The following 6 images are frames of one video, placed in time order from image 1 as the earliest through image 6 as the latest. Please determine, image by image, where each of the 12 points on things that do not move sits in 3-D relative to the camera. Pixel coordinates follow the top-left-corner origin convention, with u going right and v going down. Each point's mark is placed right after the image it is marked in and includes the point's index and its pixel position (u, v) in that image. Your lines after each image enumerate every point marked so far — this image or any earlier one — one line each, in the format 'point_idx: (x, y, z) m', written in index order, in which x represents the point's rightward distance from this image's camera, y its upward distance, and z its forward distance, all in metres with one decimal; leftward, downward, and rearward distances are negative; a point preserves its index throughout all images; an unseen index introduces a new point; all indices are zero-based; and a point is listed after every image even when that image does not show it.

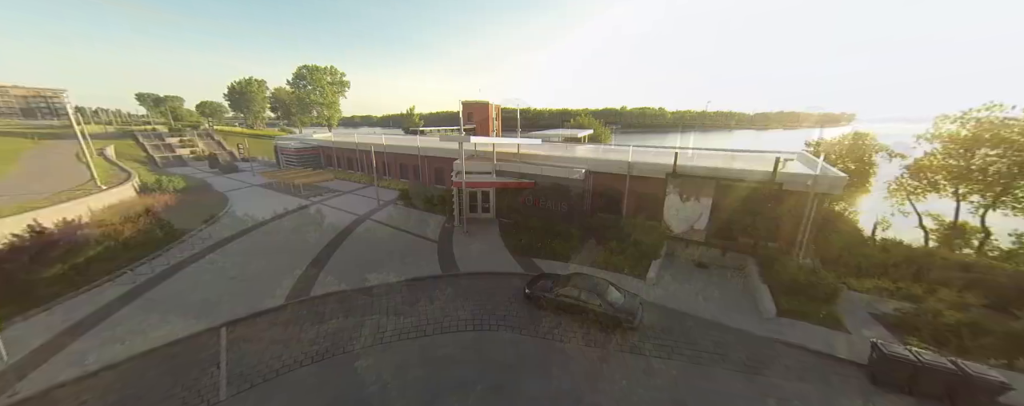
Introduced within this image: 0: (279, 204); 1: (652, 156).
0: (-16.8, -0.1, +19.1) m
1: (+8.2, +2.6, +15.6) m
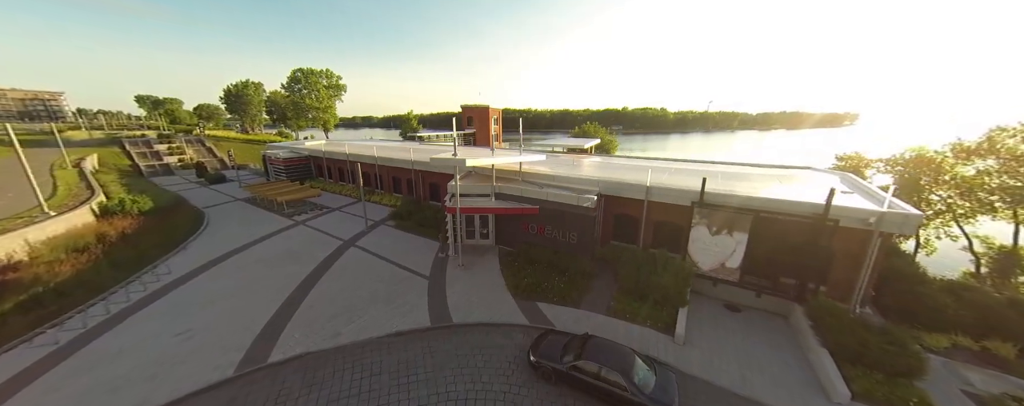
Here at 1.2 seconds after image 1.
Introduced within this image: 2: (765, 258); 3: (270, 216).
0: (-16.7, -1.4, +17.5) m
1: (+8.3, +1.3, +13.9) m
2: (+9.3, -2.0, +9.7) m
3: (-17.3, -1.0, +18.9) m
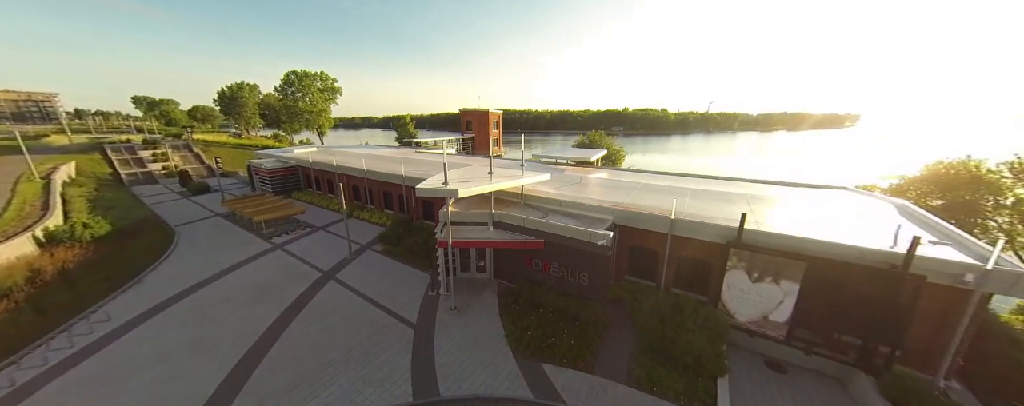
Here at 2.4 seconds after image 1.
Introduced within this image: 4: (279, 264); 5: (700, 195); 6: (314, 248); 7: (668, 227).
0: (-16.7, -2.7, +15.7) m
1: (+8.3, 0.0, +12.2) m
2: (+9.3, -3.3, +8.0) m
3: (-17.3, -2.3, +17.2) m
4: (-12.3, -3.2, +14.0) m
5: (+9.7, +0.4, +13.6) m
6: (-11.8, -2.7, +15.8) m
7: (+5.9, -0.9, +10.0) m
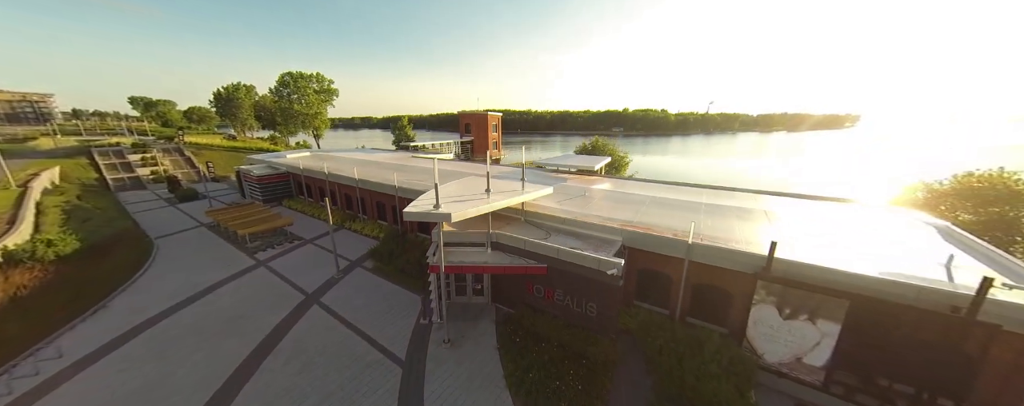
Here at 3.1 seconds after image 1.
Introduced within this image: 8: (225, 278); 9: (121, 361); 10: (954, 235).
0: (-16.7, -3.5, +14.7) m
1: (+8.3, -0.7, +11.2) m
2: (+9.3, -4.1, +7.0) m
3: (-17.3, -3.0, +16.1) m
4: (-12.3, -4.0, +13.0) m
5: (+9.6, -0.4, +12.6) m
6: (-11.8, -3.5, +14.8) m
7: (+5.9, -1.7, +9.0) m
8: (-14.7, -3.8, +13.6) m
9: (-12.9, -5.2, +8.8) m
10: (+16.6, -1.2, +9.9) m
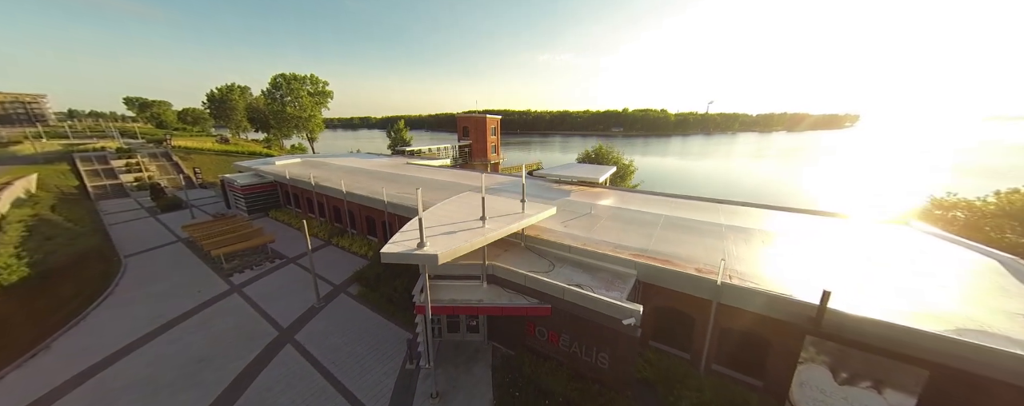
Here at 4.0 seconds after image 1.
0: (-16.7, -4.5, +13.4) m
1: (+8.2, -1.7, +9.9) m
2: (+9.3, -5.0, +5.7) m
3: (-17.4, -4.0, +14.8) m
4: (-12.4, -5.0, +11.6) m
5: (+9.6, -1.3, +11.3) m
6: (-11.9, -4.5, +13.4) m
7: (+5.9, -2.6, +7.7) m
8: (-14.8, -4.8, +12.3) m
9: (-12.9, -6.2, +7.4) m
10: (+16.6, -2.2, +8.6) m
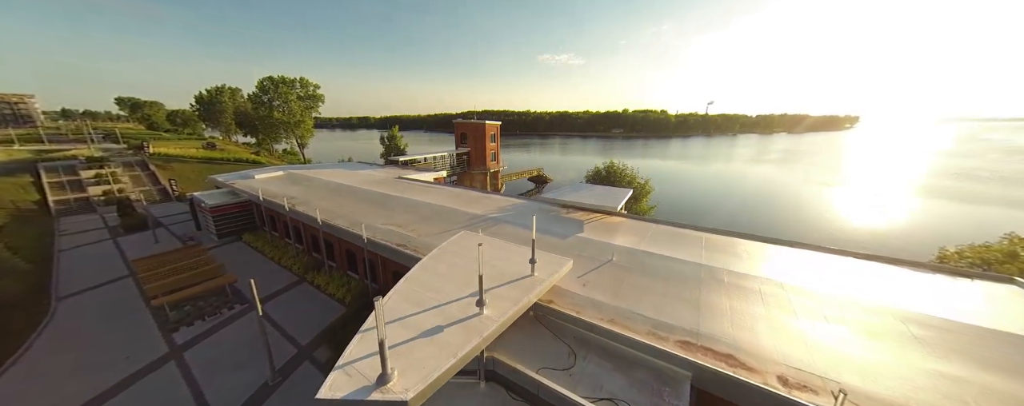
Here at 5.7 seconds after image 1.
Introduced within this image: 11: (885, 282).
0: (-16.6, -6.3, +10.8) m
1: (+8.4, -3.6, +7.5) m
2: (+9.4, -6.9, +3.2) m
3: (-17.2, -5.9, +12.2) m
4: (-12.2, -6.8, +9.1) m
5: (+9.8, -3.2, +8.9) m
6: (-11.7, -6.3, +10.9) m
7: (+6.1, -4.5, +5.3) m
8: (-14.6, -6.6, +9.7) m
9: (-12.7, -8.0, +4.9) m
10: (+16.8, -4.0, +6.2) m
11: (+14.8, -3.0, +10.5) m
